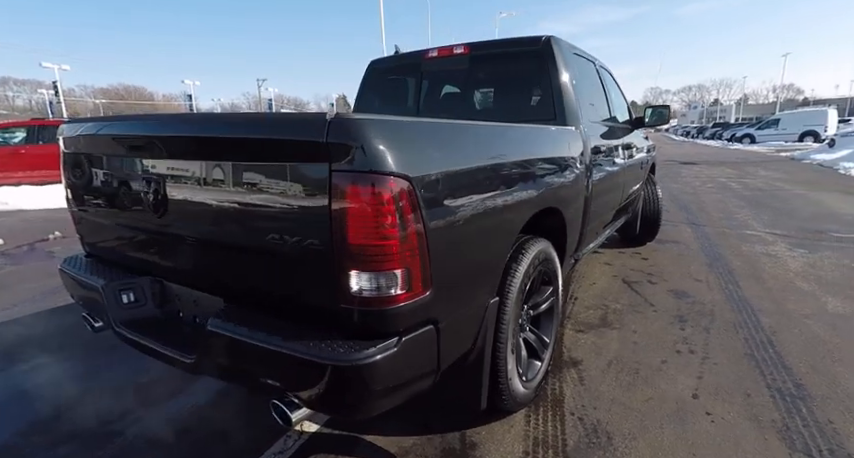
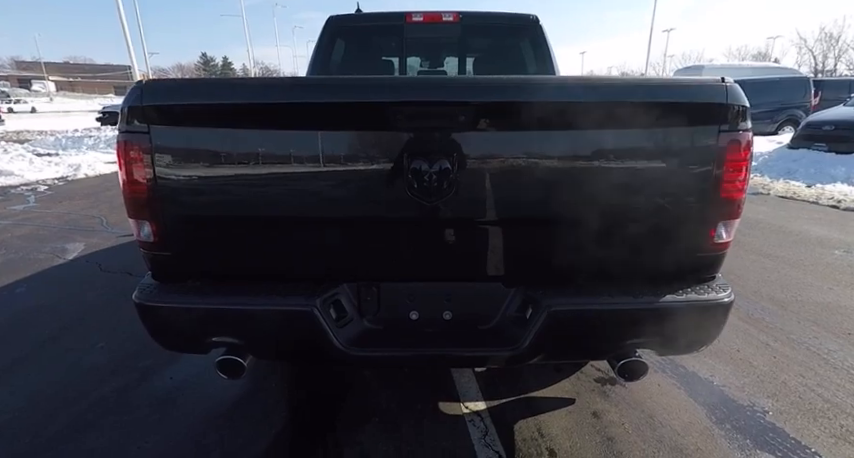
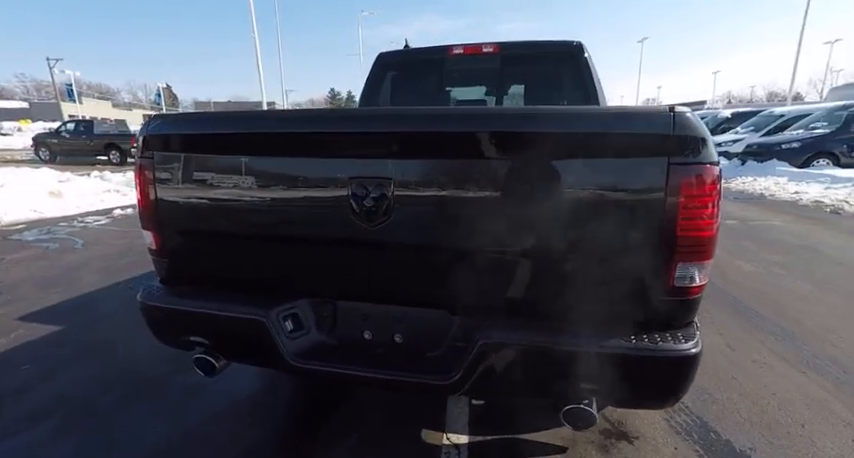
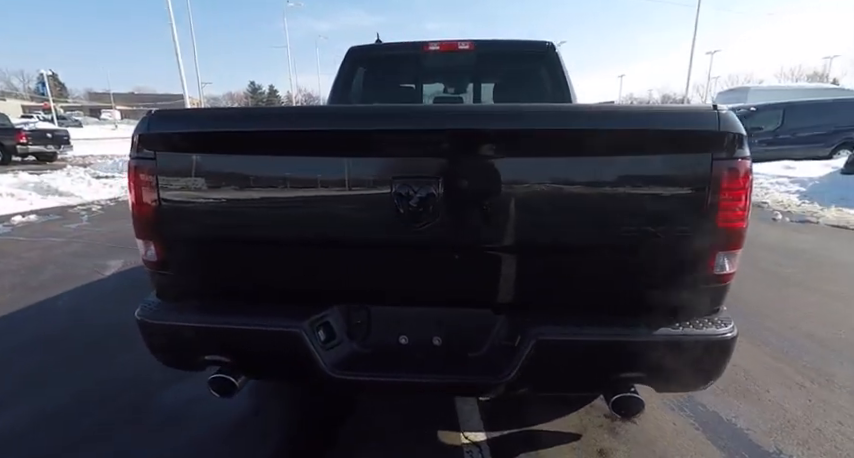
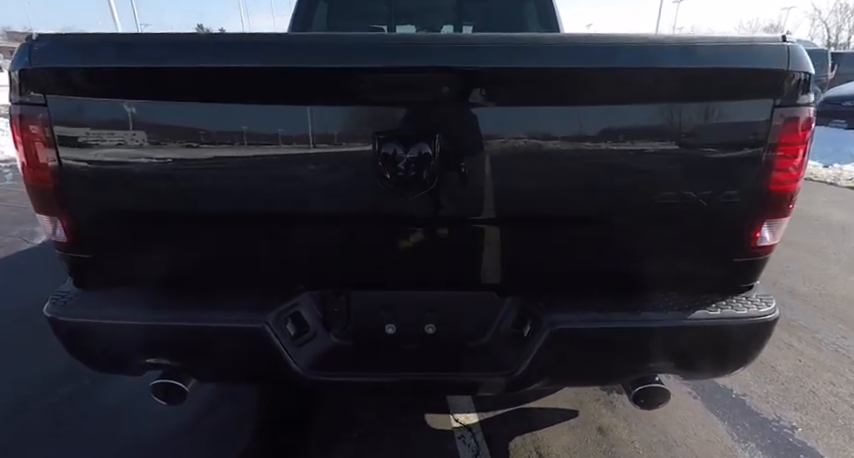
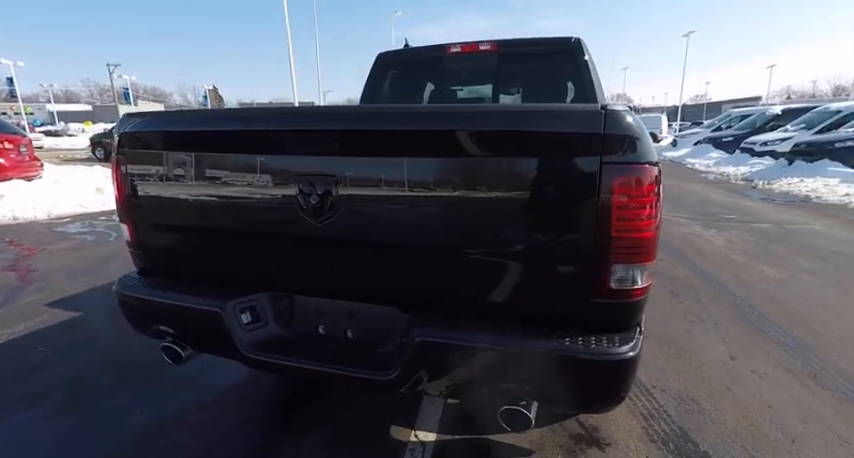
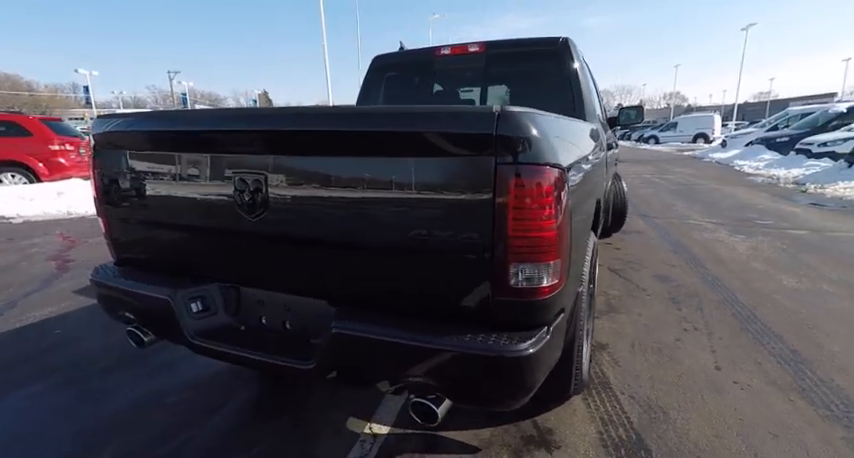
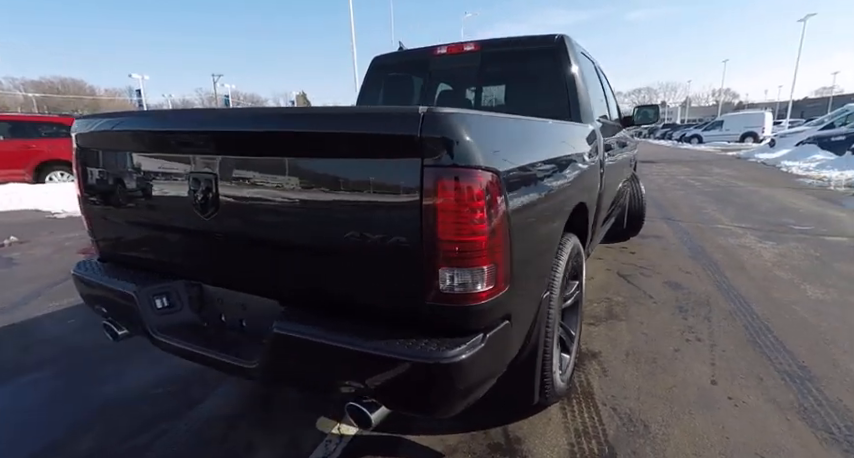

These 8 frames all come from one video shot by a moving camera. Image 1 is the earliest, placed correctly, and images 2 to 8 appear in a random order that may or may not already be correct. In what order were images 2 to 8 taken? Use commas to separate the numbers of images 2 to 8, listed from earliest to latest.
8, 7, 6, 3, 4, 2, 5
